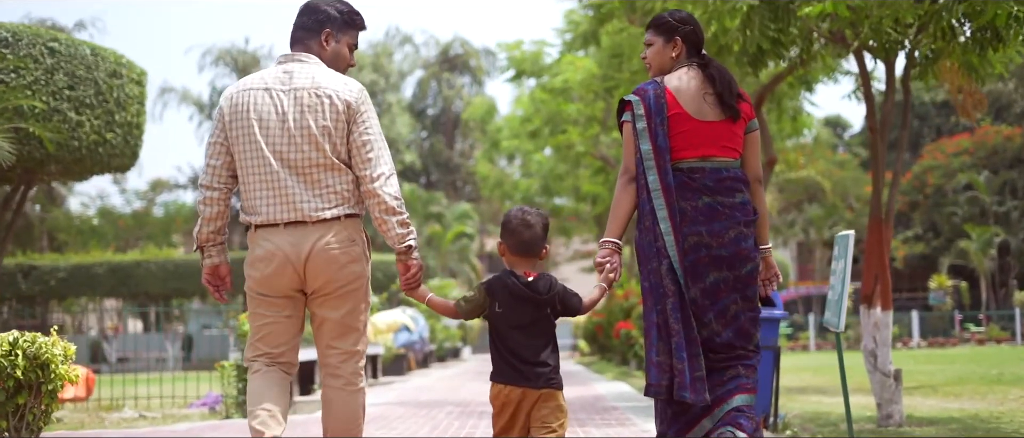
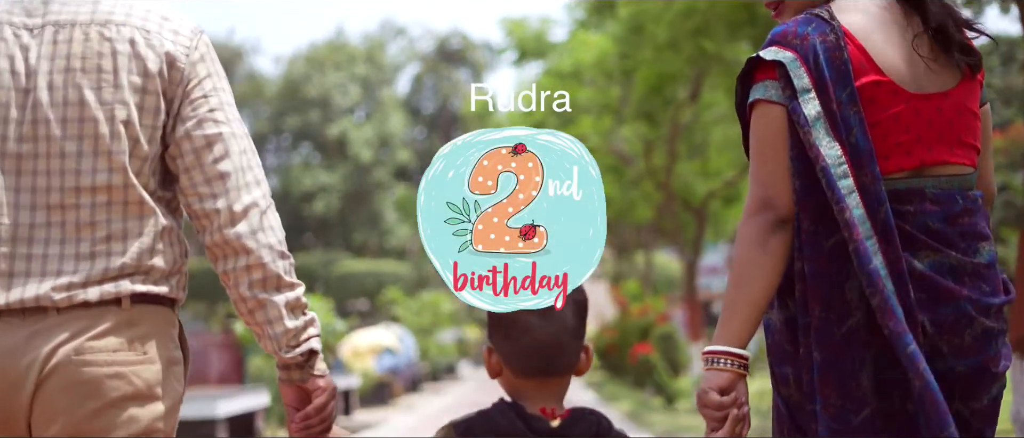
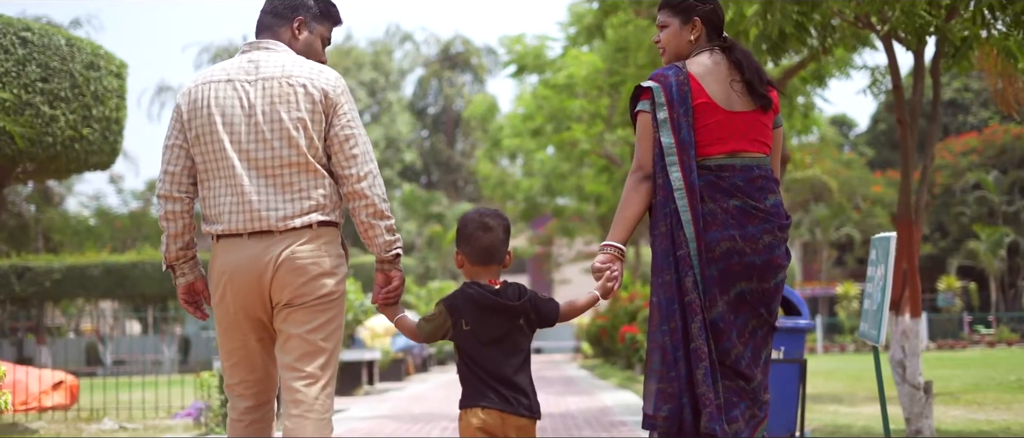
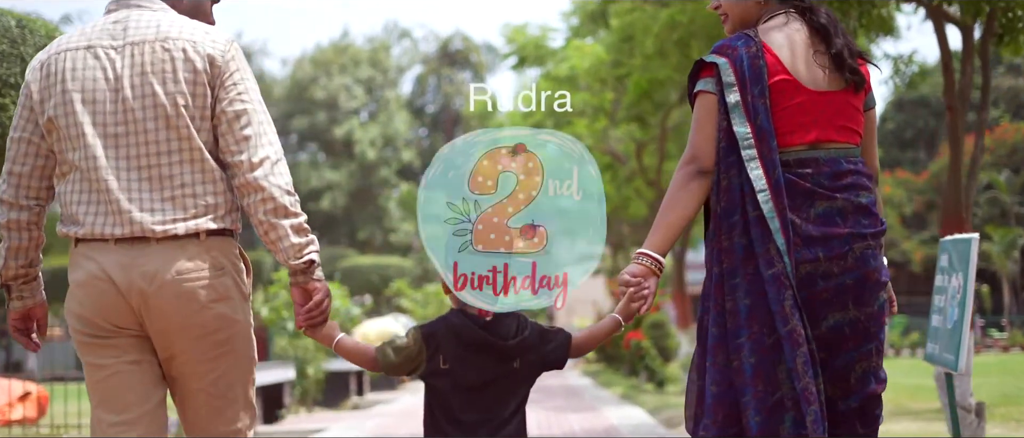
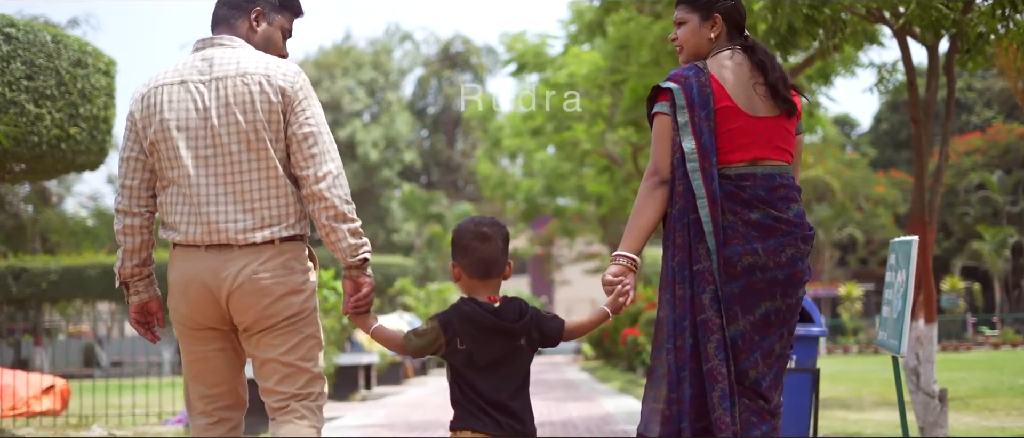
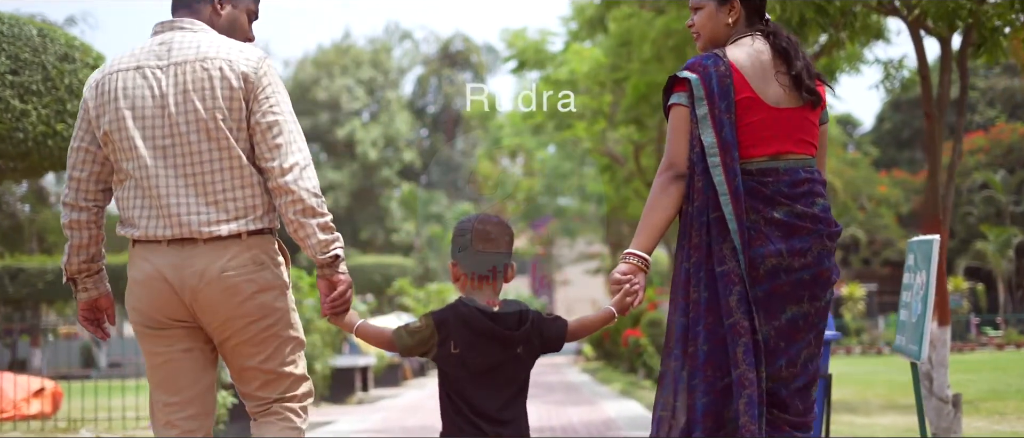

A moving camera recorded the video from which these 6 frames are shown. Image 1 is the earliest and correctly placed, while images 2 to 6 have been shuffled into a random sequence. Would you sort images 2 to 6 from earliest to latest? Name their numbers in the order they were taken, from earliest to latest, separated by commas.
3, 5, 6, 4, 2
